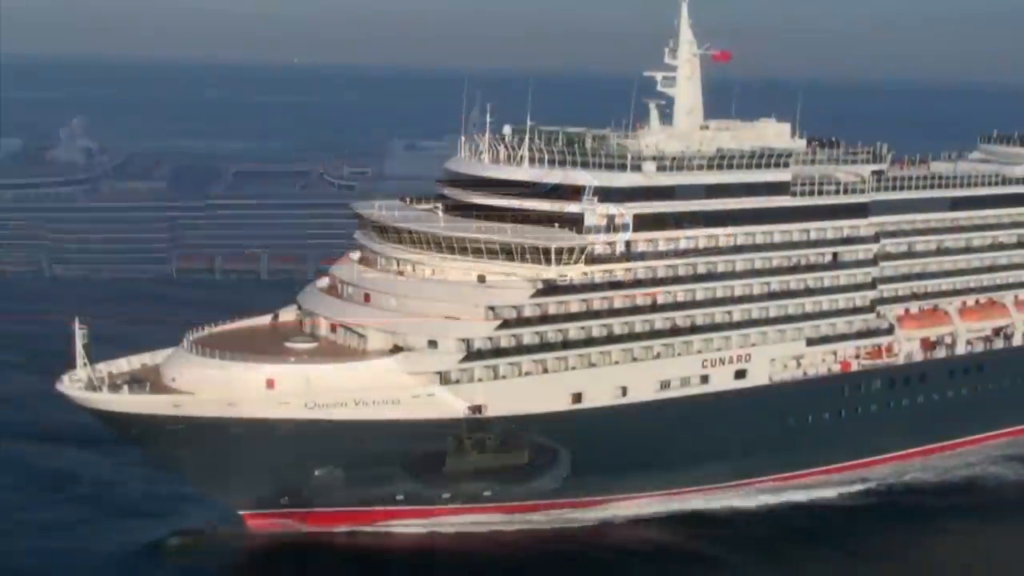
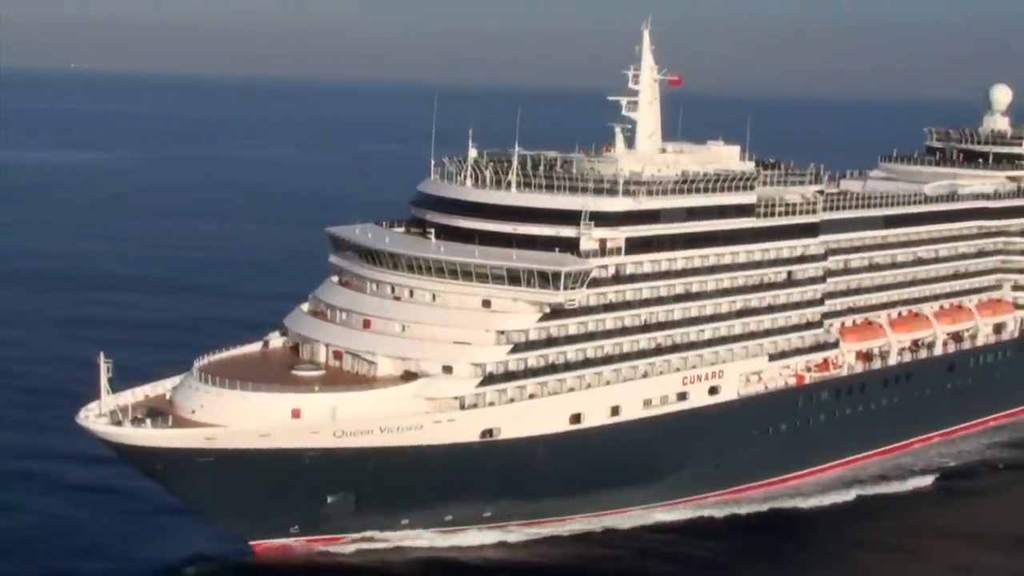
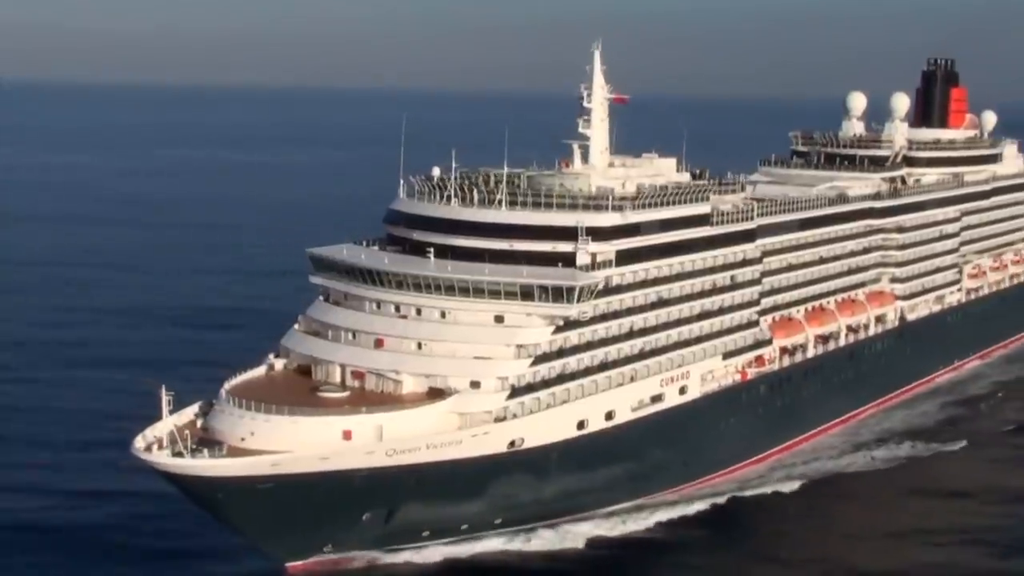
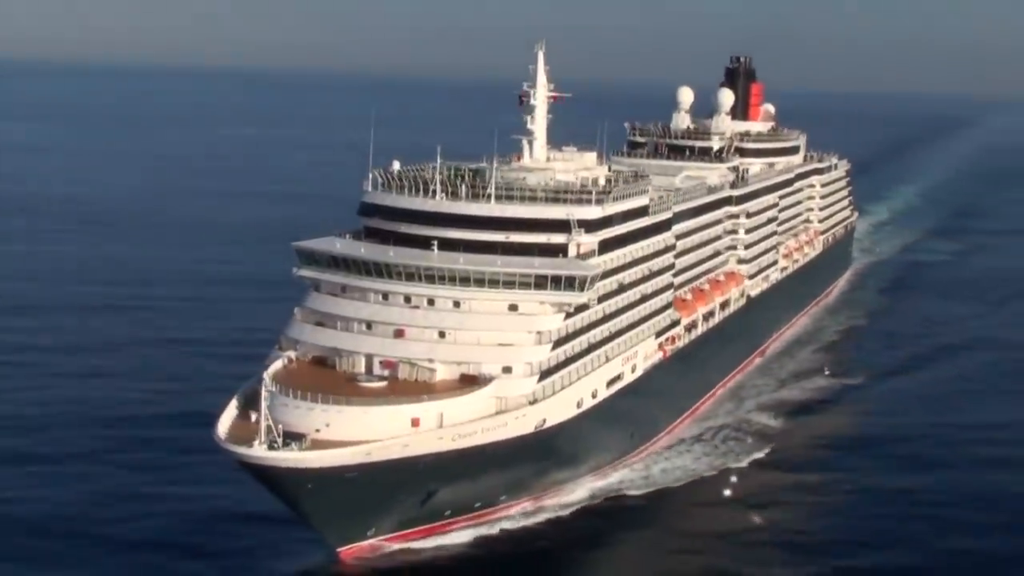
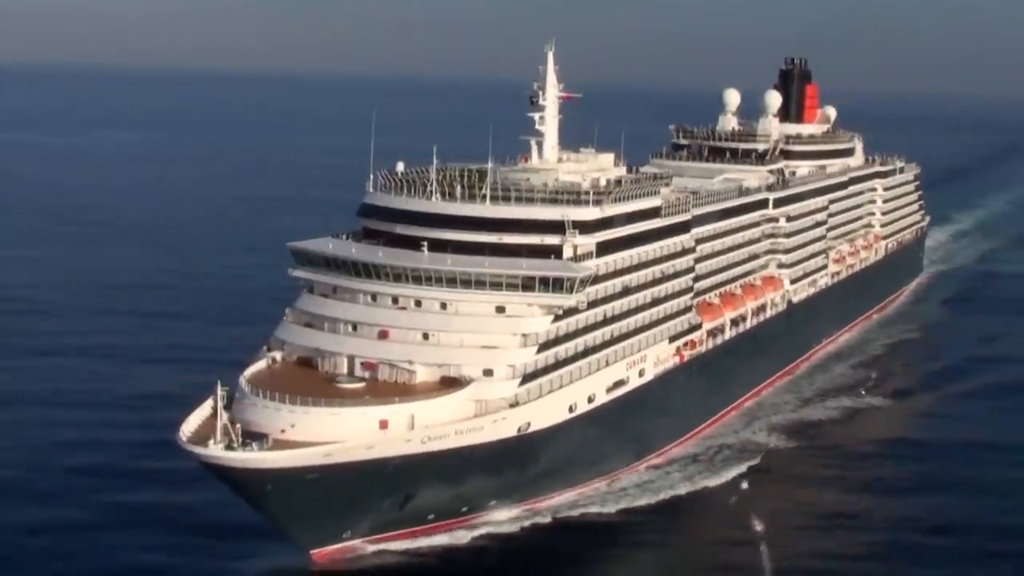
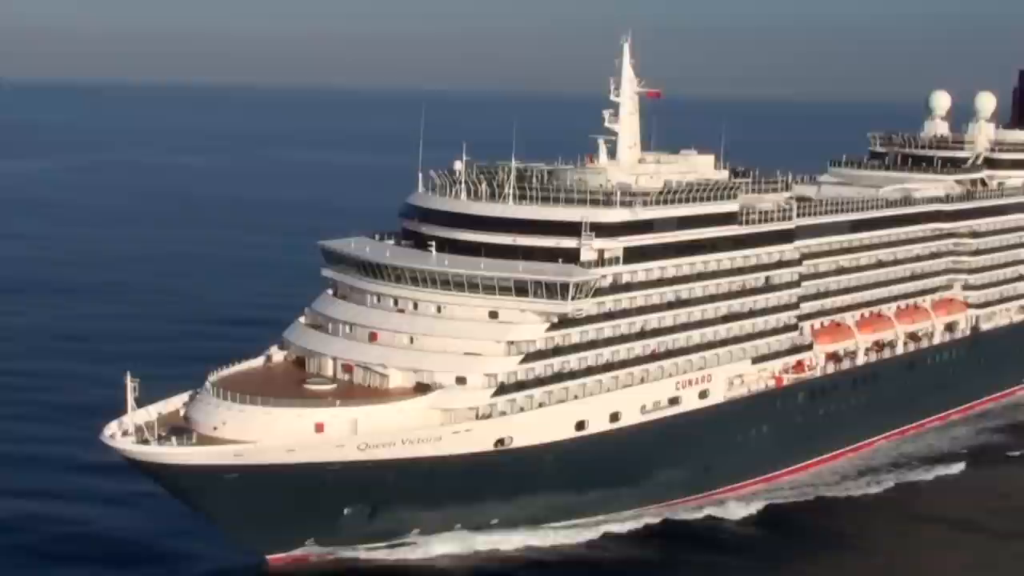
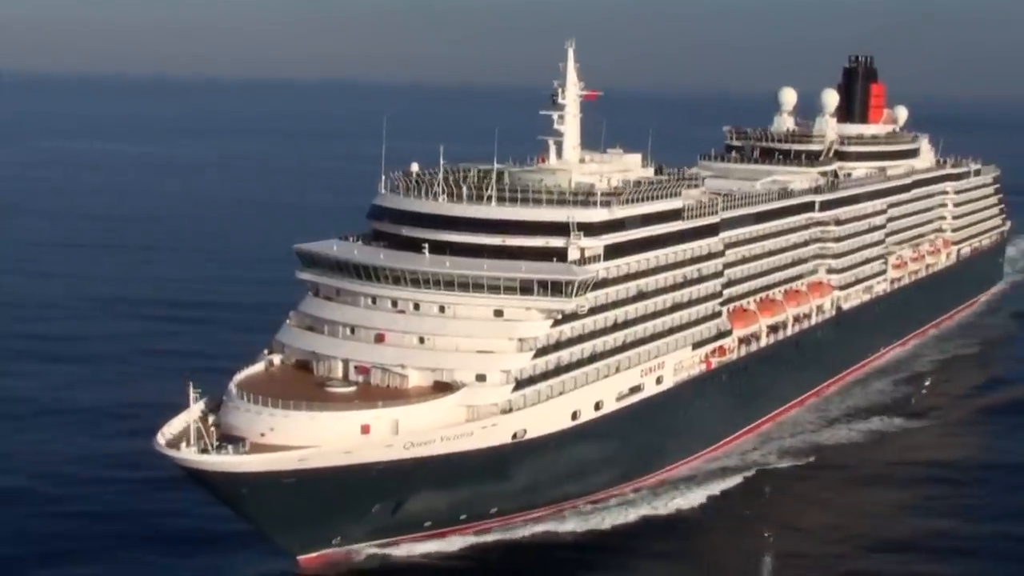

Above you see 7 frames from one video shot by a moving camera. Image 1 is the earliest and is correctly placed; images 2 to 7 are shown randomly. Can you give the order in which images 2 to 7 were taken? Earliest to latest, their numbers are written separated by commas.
2, 6, 3, 7, 5, 4
